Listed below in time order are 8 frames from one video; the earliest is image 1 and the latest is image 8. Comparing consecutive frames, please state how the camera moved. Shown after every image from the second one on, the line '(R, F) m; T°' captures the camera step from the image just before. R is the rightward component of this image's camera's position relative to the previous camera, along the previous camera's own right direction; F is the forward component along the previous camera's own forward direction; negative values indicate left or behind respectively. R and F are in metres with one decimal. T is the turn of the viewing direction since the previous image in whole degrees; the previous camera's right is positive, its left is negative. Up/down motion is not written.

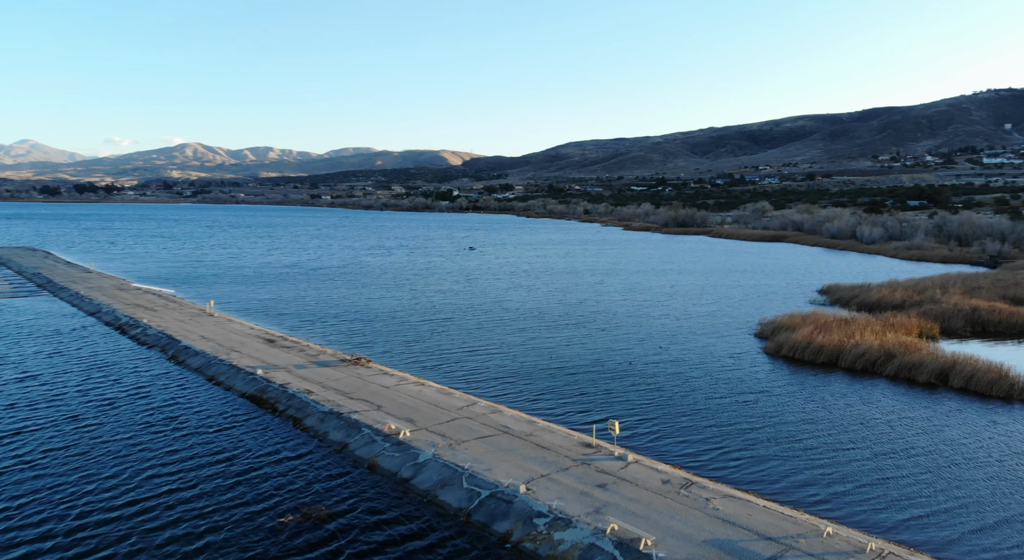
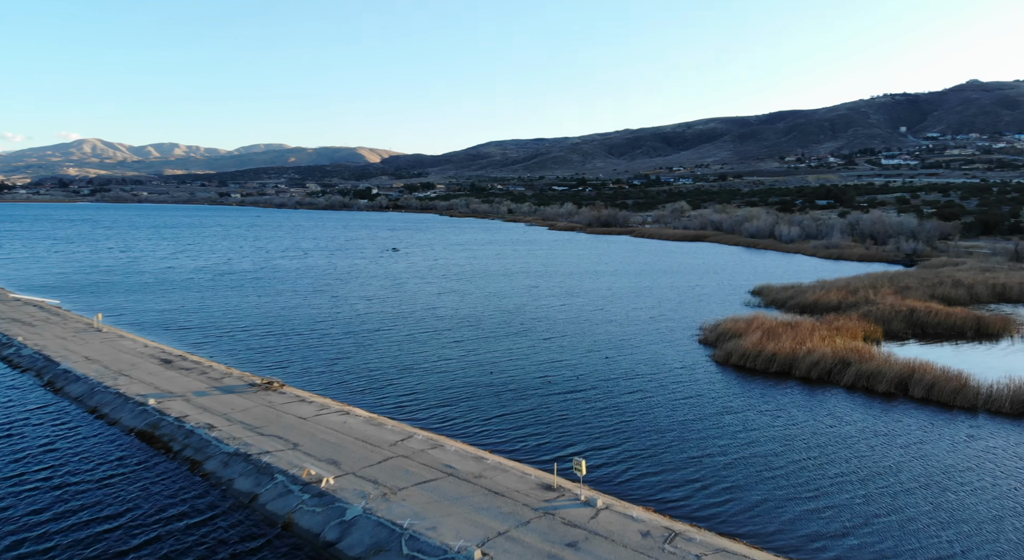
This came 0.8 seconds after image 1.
(-0.4, +2.2) m; +6°
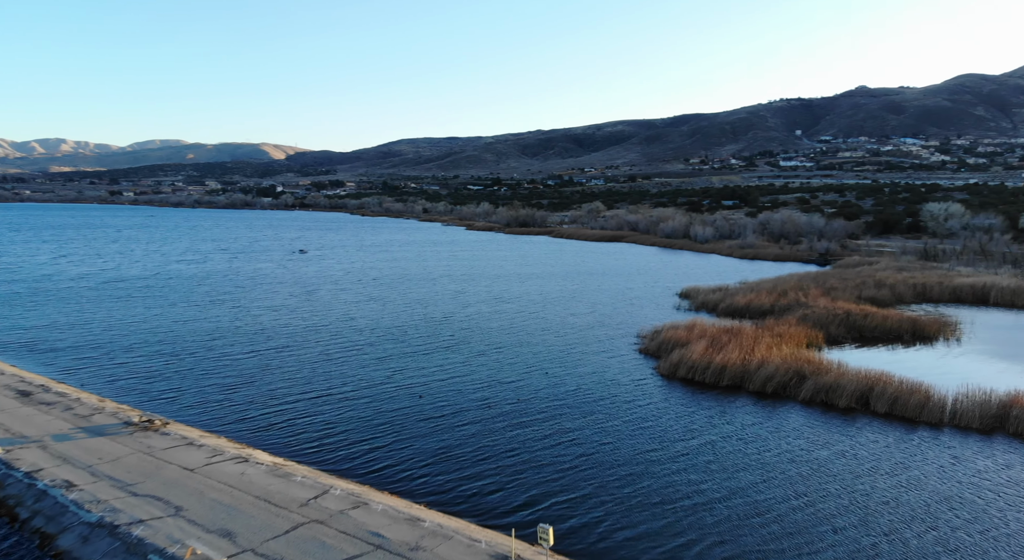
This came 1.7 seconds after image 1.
(-0.4, +2.4) m; +7°
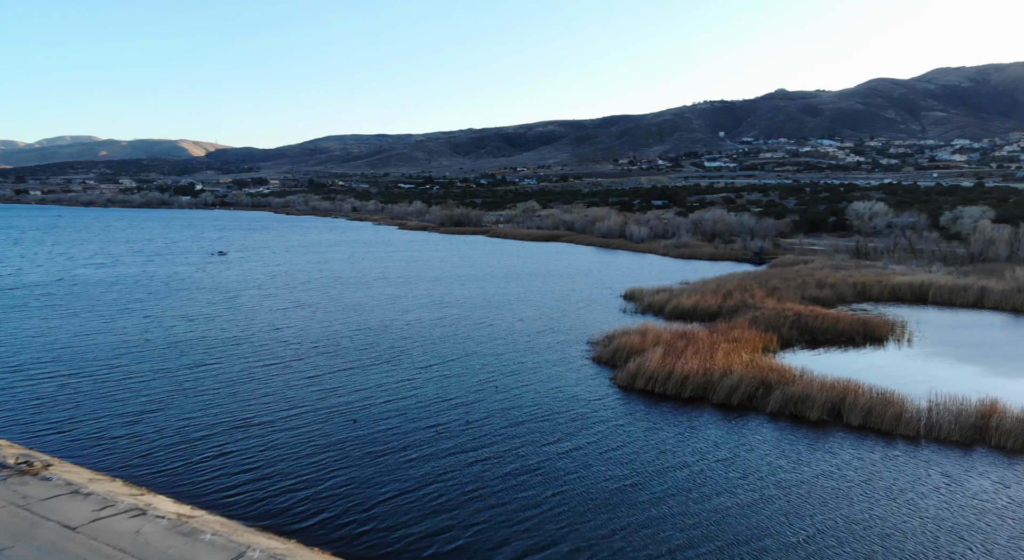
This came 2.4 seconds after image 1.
(-0.4, +1.8) m; +5°
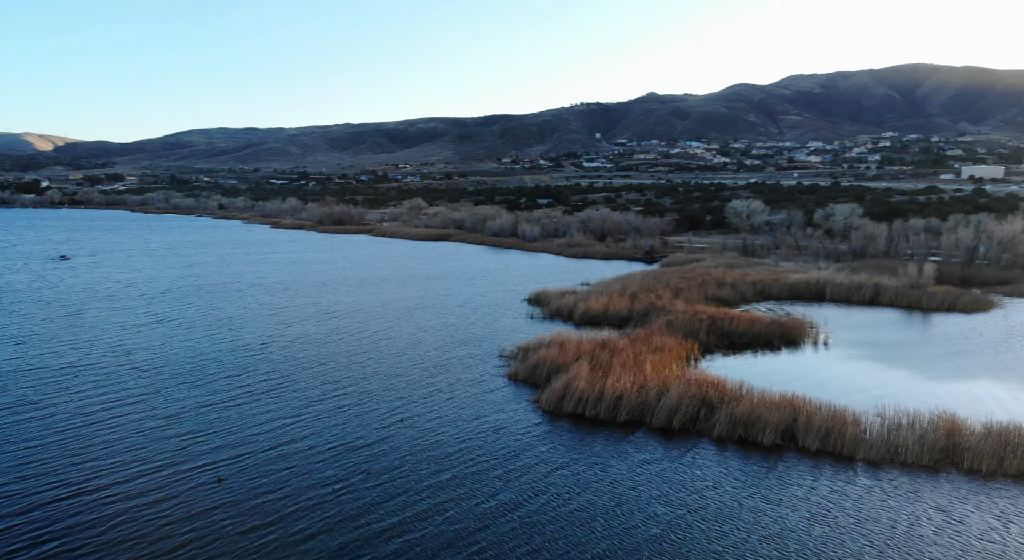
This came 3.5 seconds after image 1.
(-0.6, +2.8) m; +9°
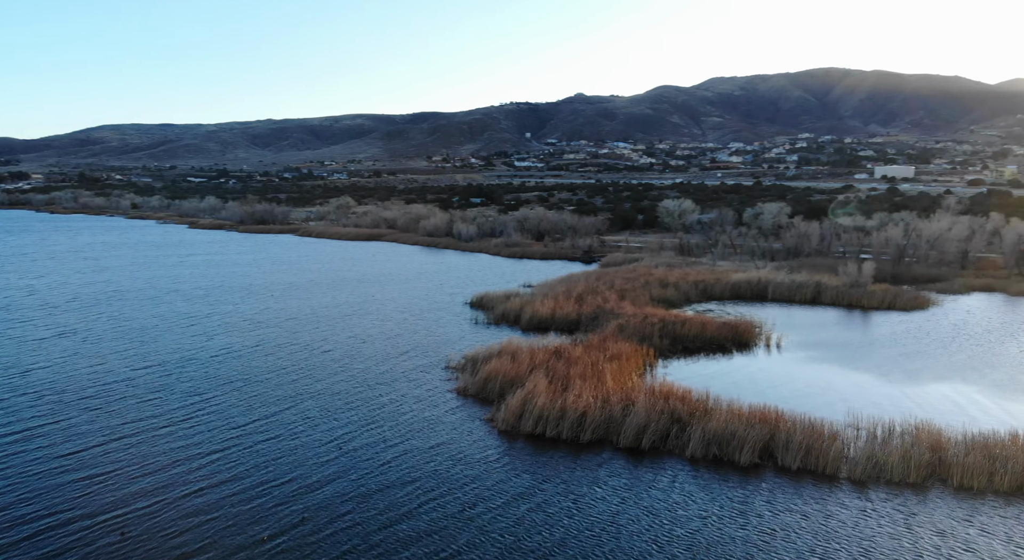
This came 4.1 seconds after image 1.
(-0.5, +1.5) m; +5°
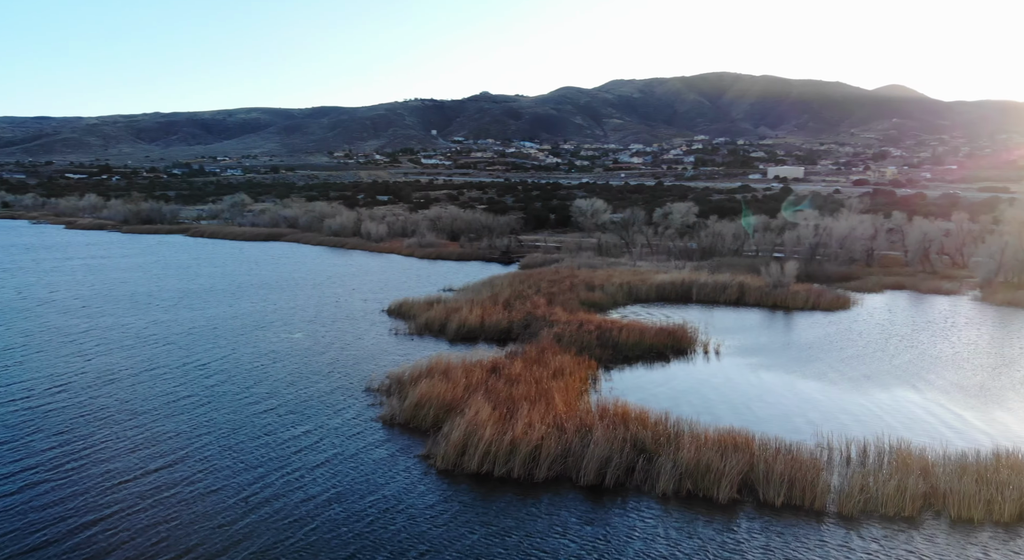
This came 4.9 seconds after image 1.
(-0.7, +2.2) m; +7°
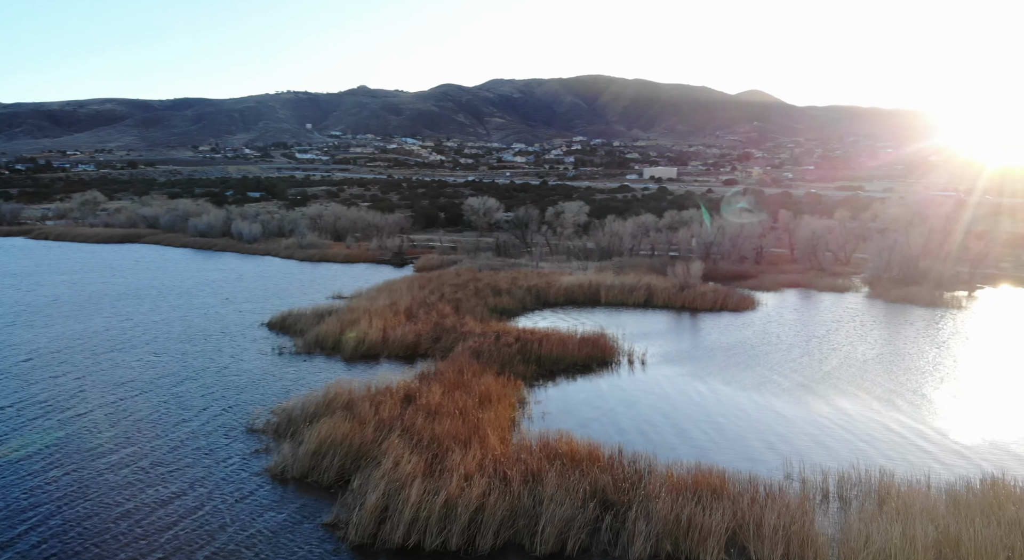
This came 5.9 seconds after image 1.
(-0.7, +3.0) m; +9°
